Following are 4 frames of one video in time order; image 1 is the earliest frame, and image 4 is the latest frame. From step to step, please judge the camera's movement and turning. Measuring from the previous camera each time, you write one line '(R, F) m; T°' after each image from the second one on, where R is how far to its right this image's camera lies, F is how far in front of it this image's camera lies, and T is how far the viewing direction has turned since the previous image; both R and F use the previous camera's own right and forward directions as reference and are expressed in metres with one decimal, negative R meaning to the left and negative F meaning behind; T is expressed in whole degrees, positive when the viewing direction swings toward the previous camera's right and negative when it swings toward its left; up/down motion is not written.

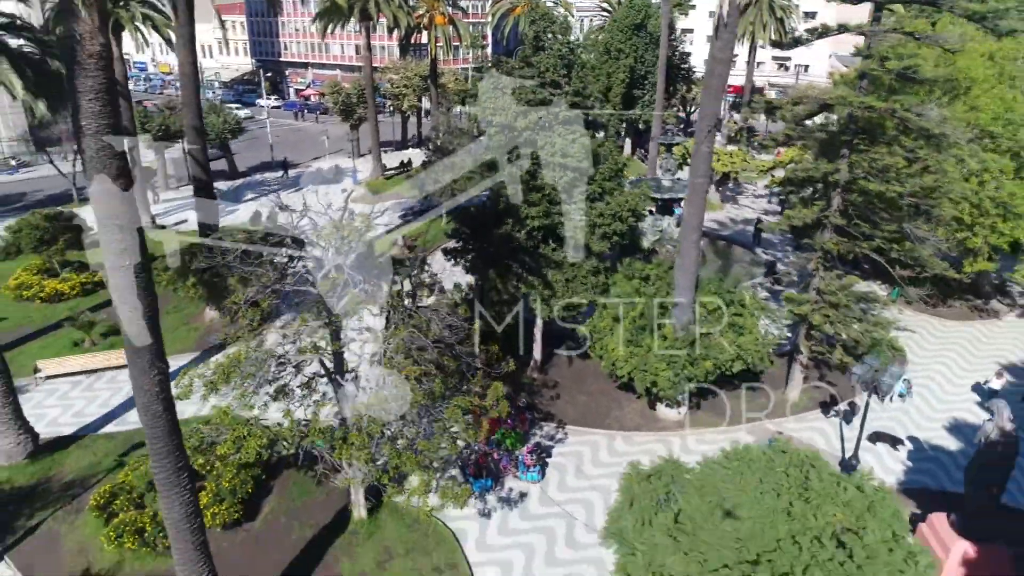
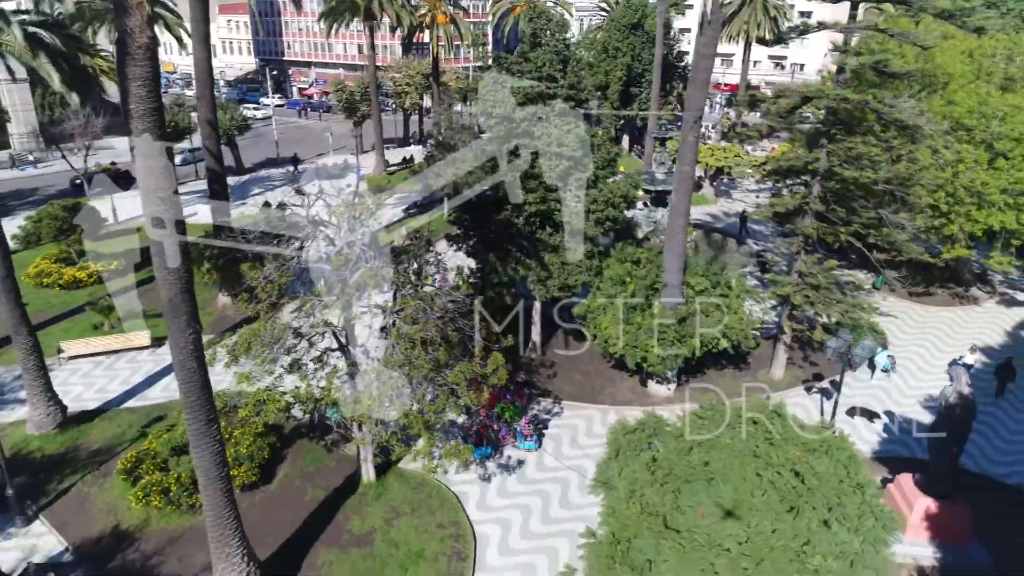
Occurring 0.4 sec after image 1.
(0.0, -0.9) m; 0°
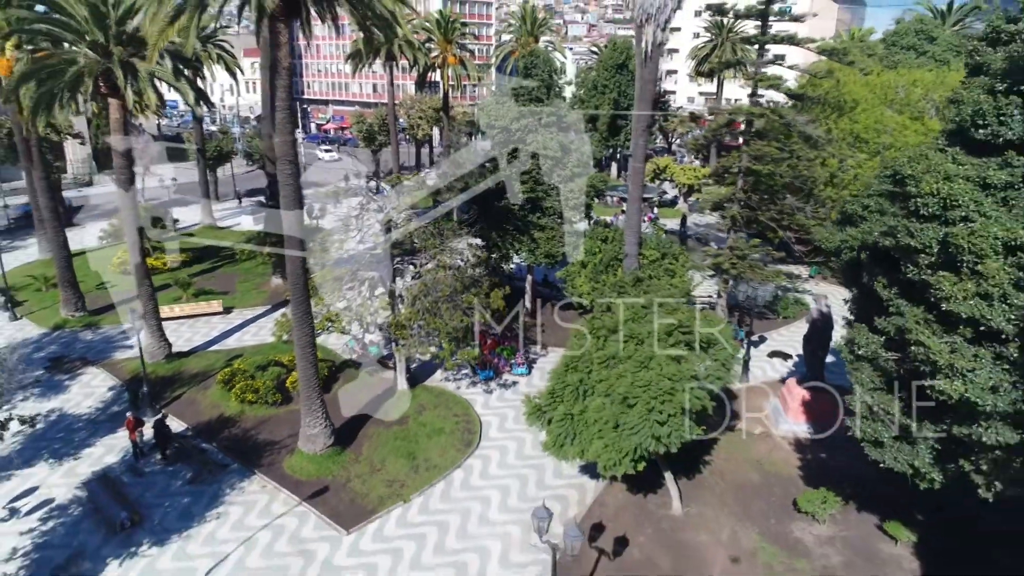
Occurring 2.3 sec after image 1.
(+0.2, -5.0) m; 0°
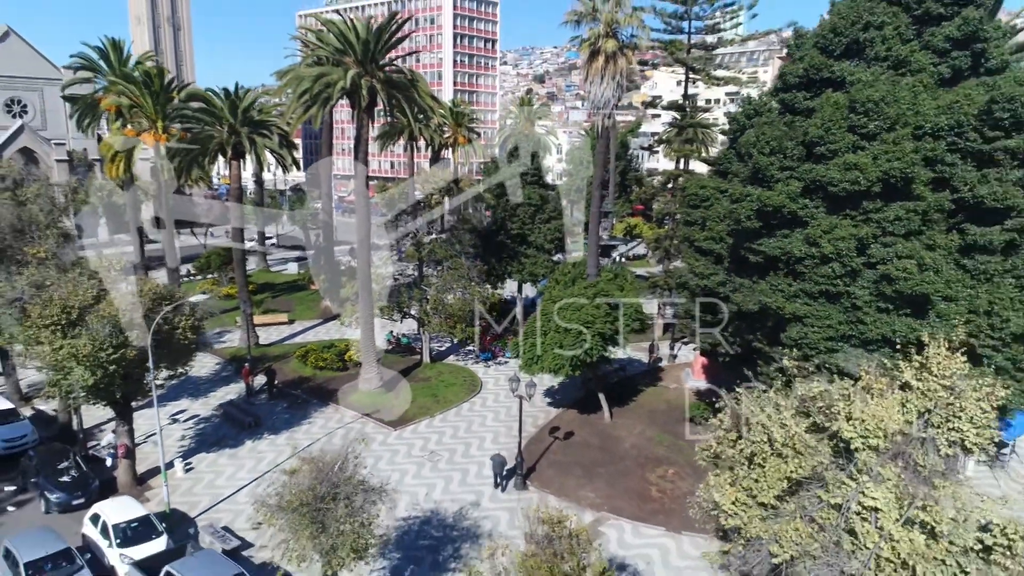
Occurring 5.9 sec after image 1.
(+0.5, -7.8) m; 0°
